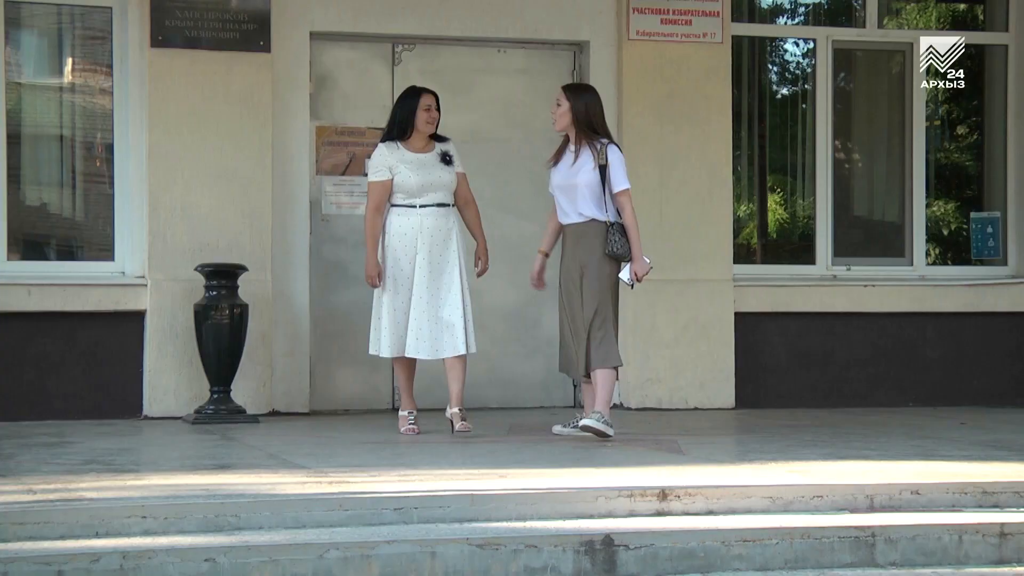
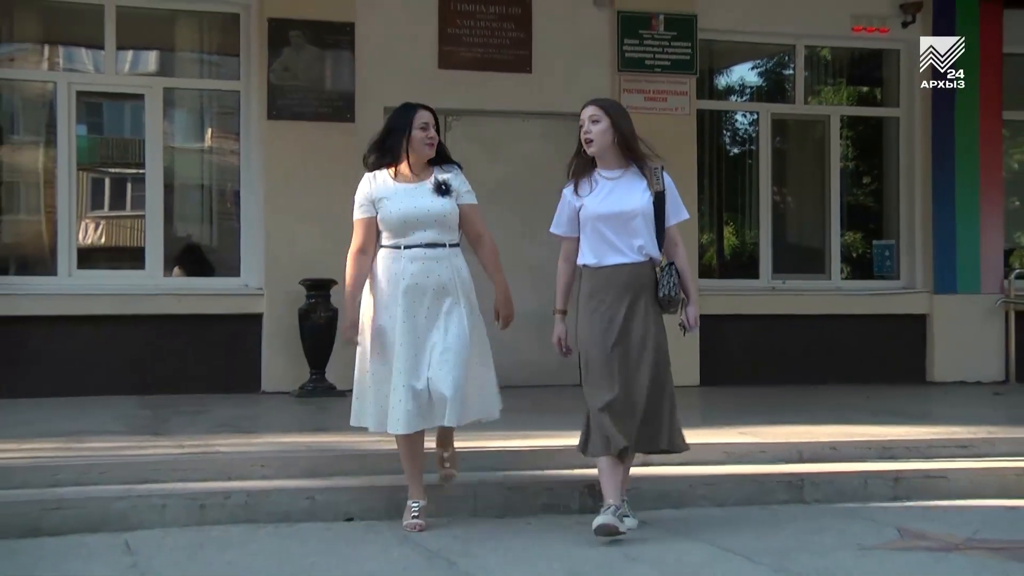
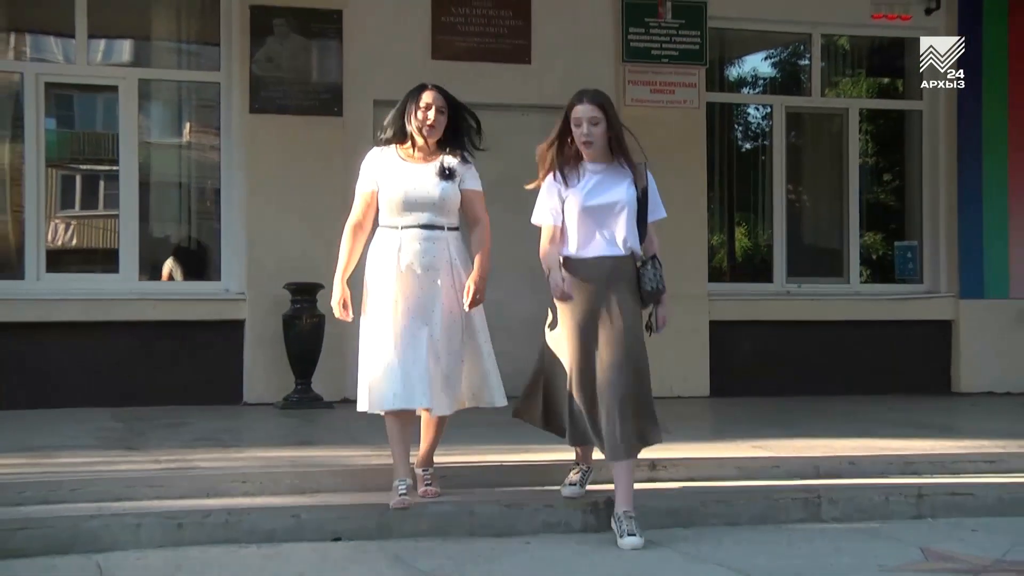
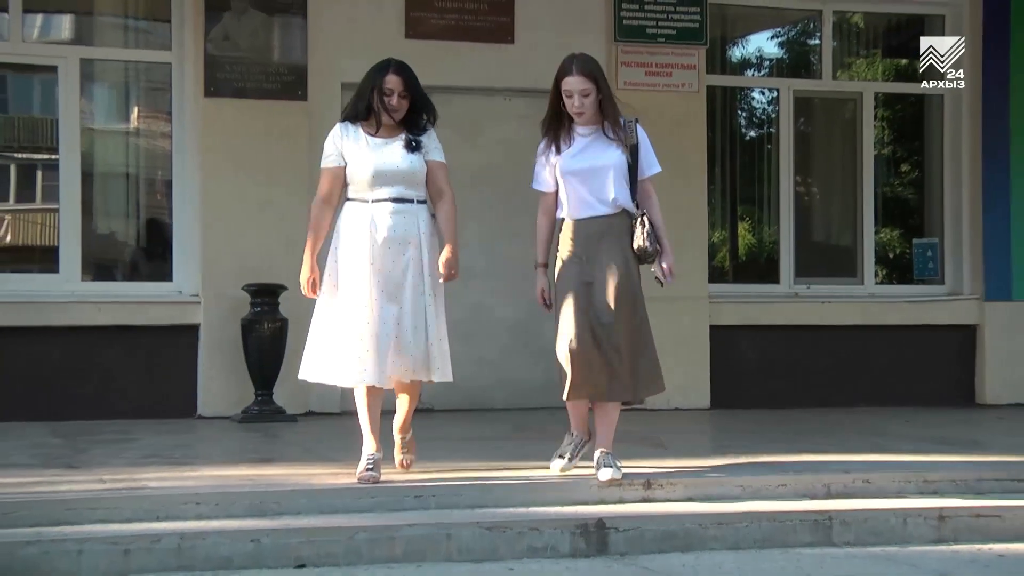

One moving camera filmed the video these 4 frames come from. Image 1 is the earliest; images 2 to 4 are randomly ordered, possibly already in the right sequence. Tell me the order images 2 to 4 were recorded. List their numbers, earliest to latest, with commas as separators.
4, 3, 2
